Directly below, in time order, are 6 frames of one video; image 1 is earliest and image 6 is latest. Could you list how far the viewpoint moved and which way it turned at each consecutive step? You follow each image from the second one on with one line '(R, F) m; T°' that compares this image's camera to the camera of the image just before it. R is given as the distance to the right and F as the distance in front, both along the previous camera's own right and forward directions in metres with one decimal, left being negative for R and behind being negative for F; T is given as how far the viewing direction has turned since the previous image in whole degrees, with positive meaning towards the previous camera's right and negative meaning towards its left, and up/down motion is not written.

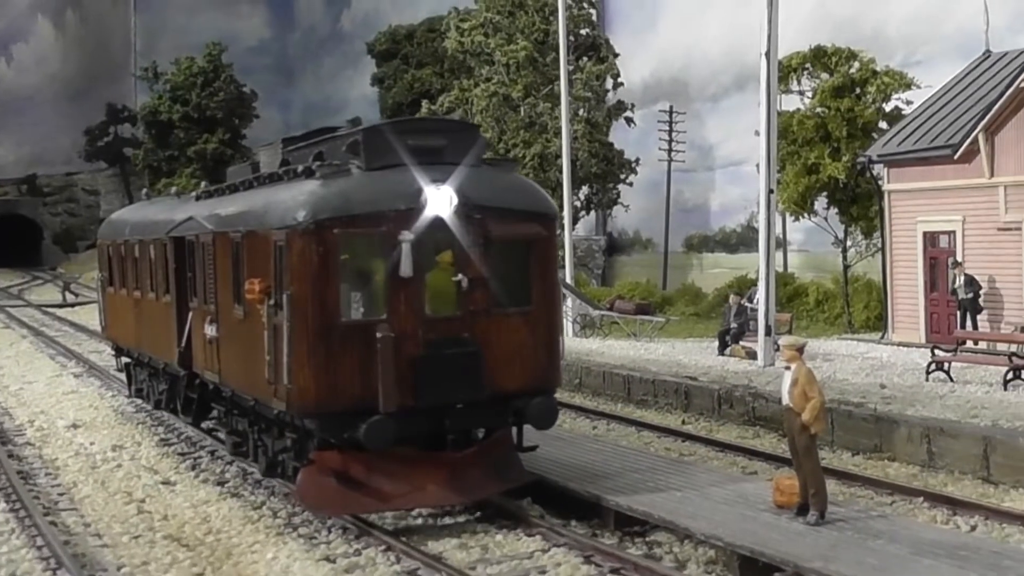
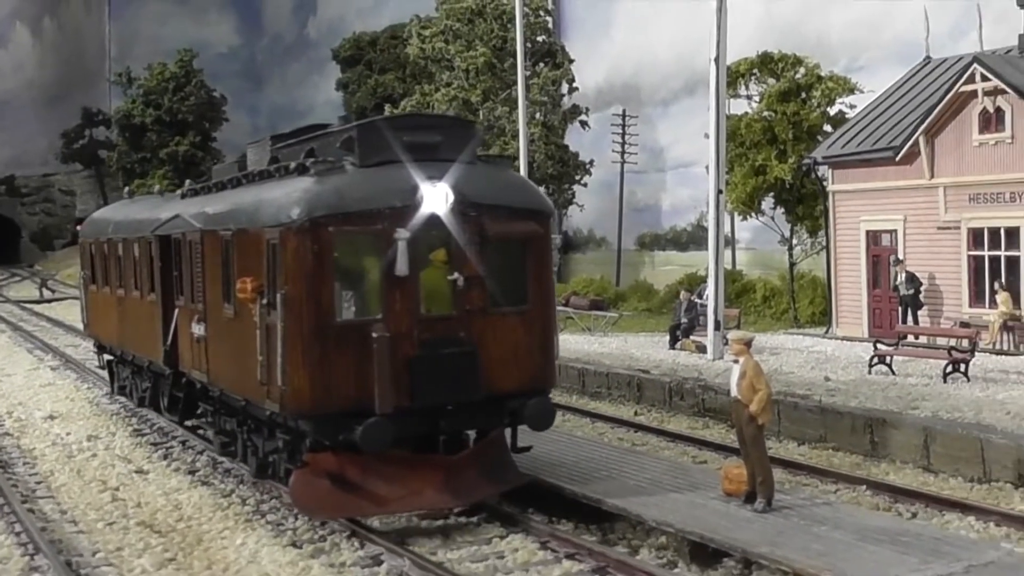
(0.0, -0.4) m; +2°
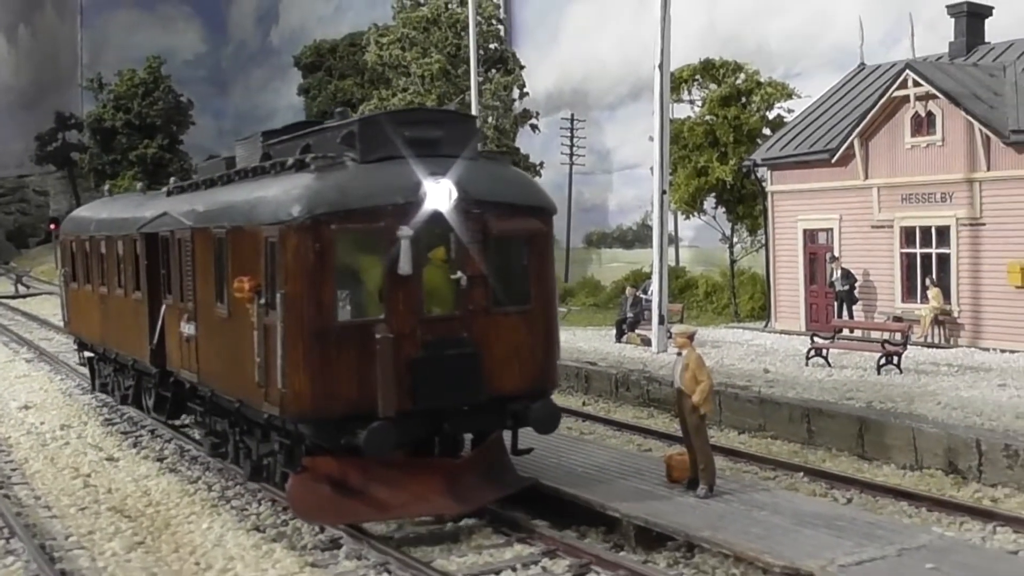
(0.0, -0.5) m; +3°
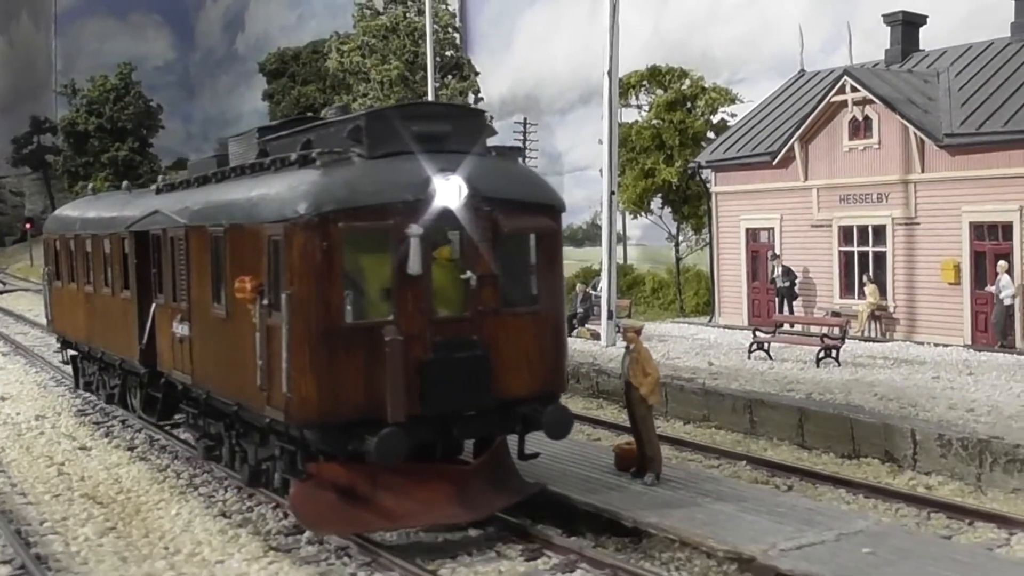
(0.0, -0.5) m; +2°
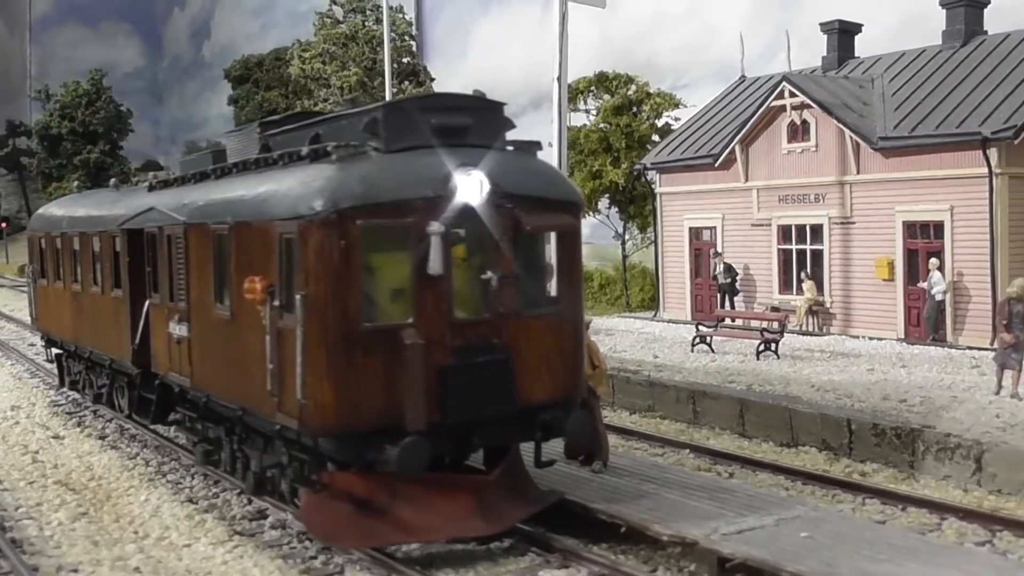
(0.0, -0.6) m; +3°
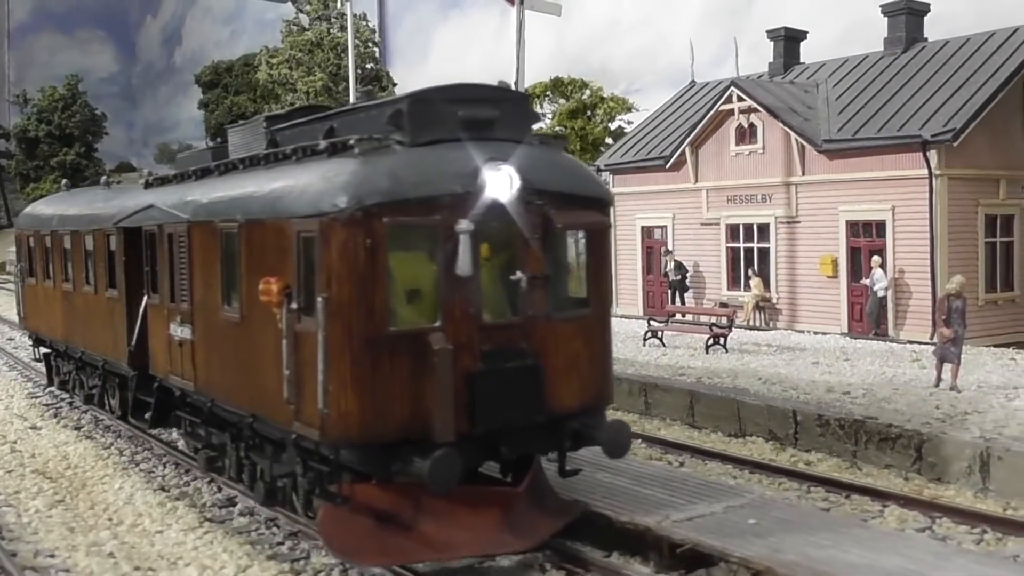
(0.0, -0.6) m; +2°
